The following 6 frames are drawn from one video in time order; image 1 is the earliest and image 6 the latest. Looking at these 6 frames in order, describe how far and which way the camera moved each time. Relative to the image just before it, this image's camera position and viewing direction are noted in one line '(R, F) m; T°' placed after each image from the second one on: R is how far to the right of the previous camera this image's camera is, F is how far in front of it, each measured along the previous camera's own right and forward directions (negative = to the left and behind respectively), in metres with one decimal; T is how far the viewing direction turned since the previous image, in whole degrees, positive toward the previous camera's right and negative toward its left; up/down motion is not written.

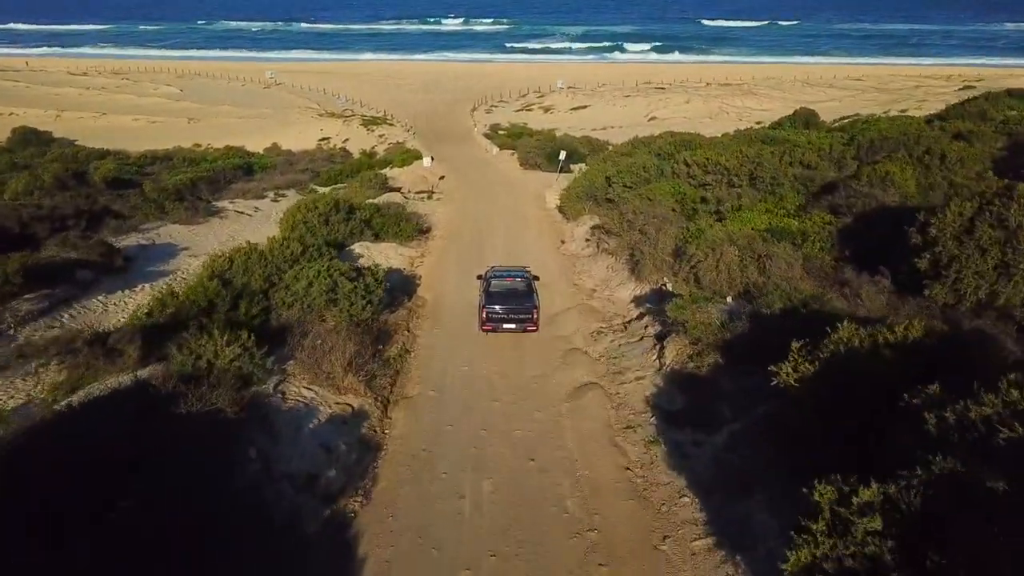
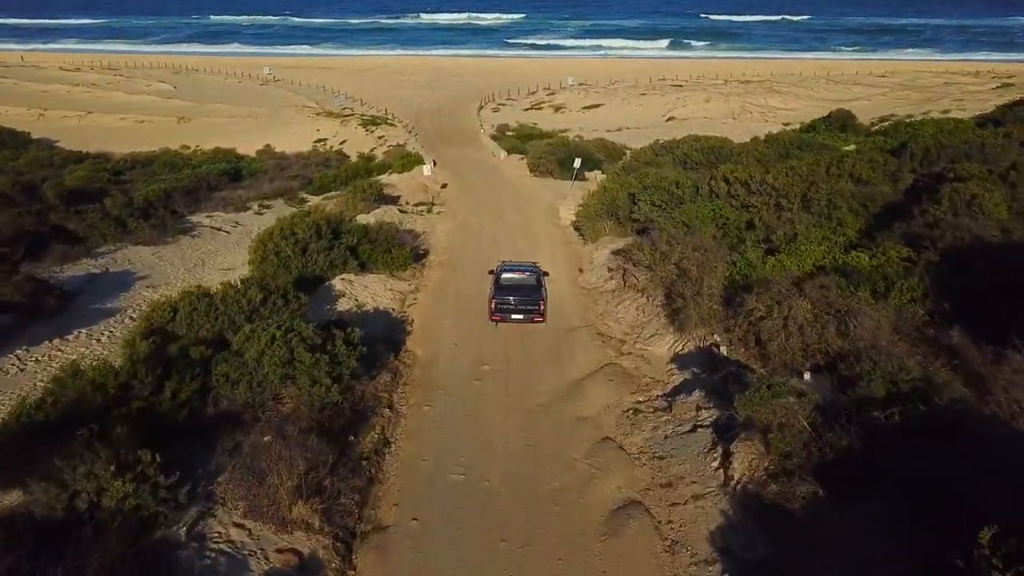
(-0.1, +3.6) m; -1°
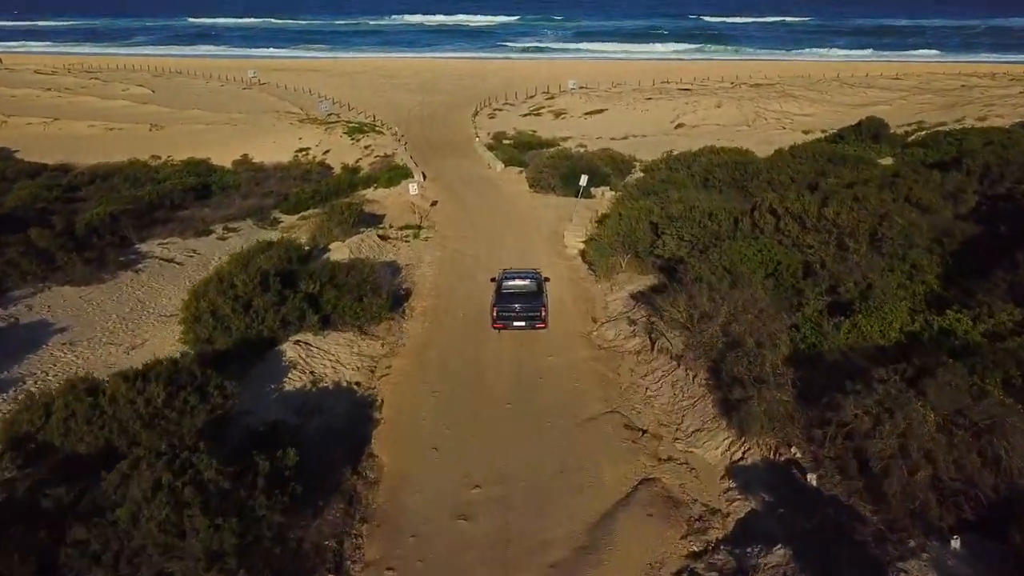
(0.0, +4.0) m; 0°
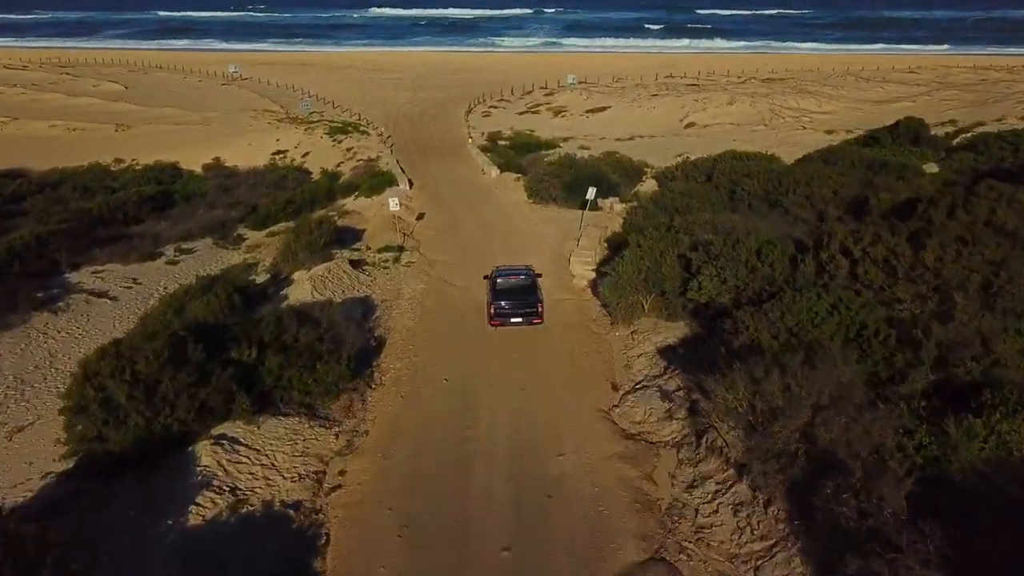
(0.0, +4.0) m; 0°
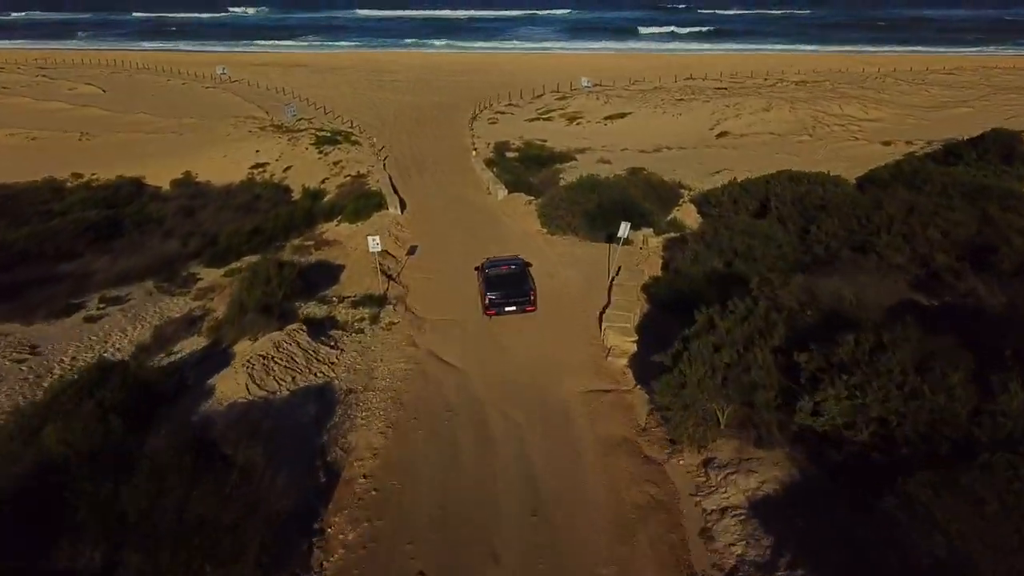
(-0.1, +5.4) m; 0°
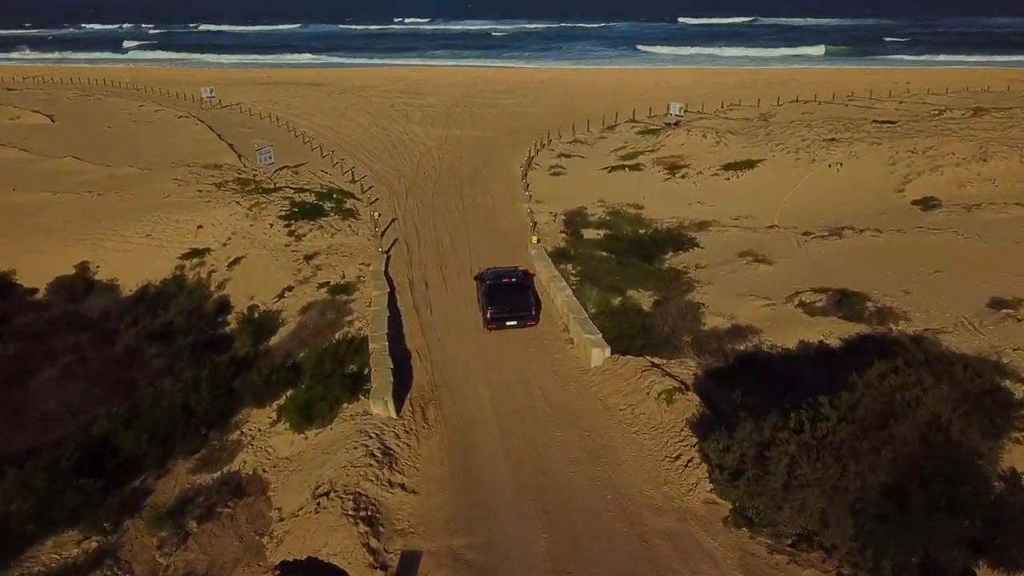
(-1.4, +15.3) m; -3°
